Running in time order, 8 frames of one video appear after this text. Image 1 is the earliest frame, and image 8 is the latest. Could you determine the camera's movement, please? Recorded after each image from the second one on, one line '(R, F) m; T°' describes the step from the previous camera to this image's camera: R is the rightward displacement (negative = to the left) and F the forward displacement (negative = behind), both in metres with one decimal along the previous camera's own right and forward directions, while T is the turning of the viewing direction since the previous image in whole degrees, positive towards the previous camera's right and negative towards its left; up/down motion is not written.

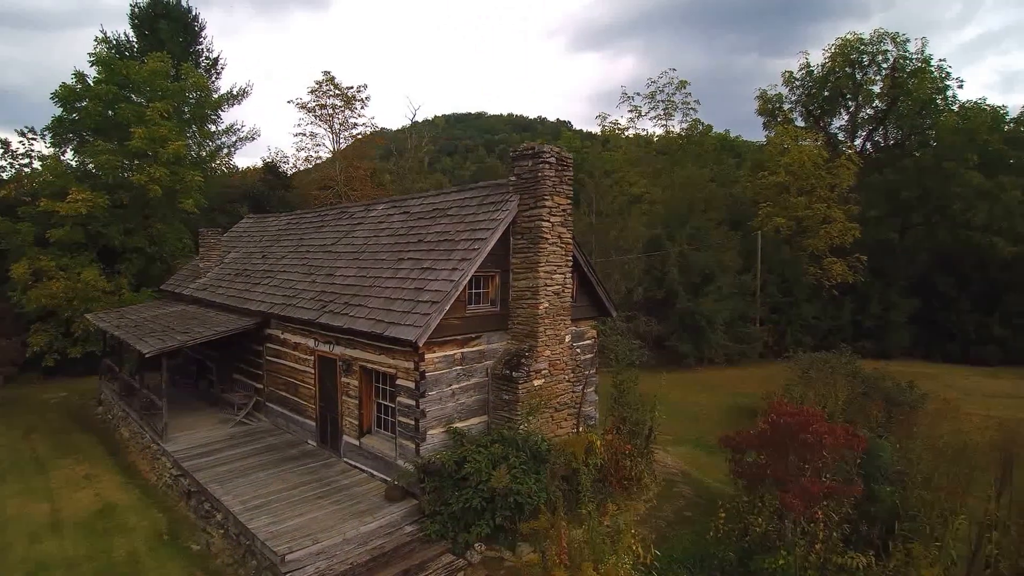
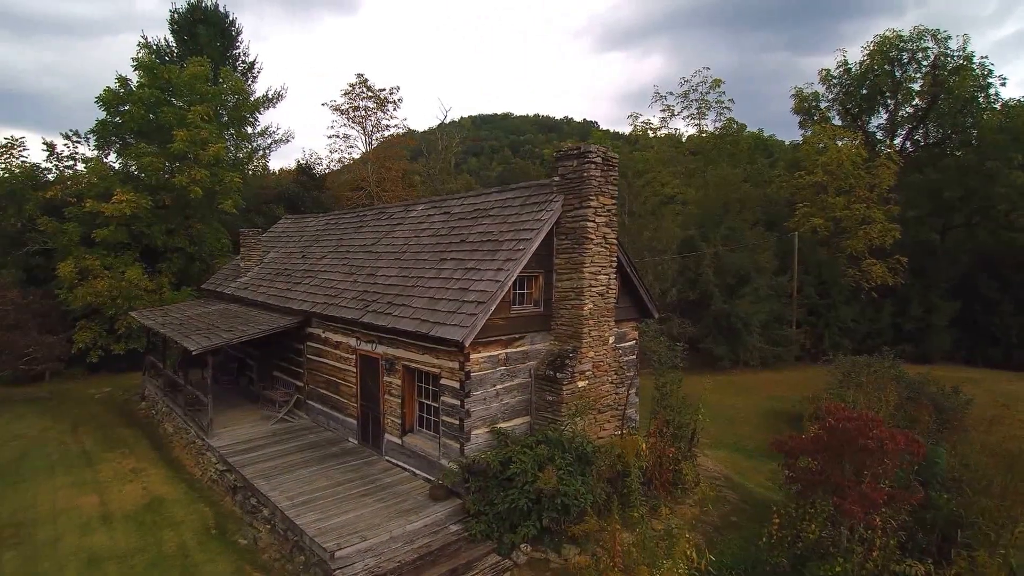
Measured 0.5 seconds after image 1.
(-0.5, 0.0) m; -2°
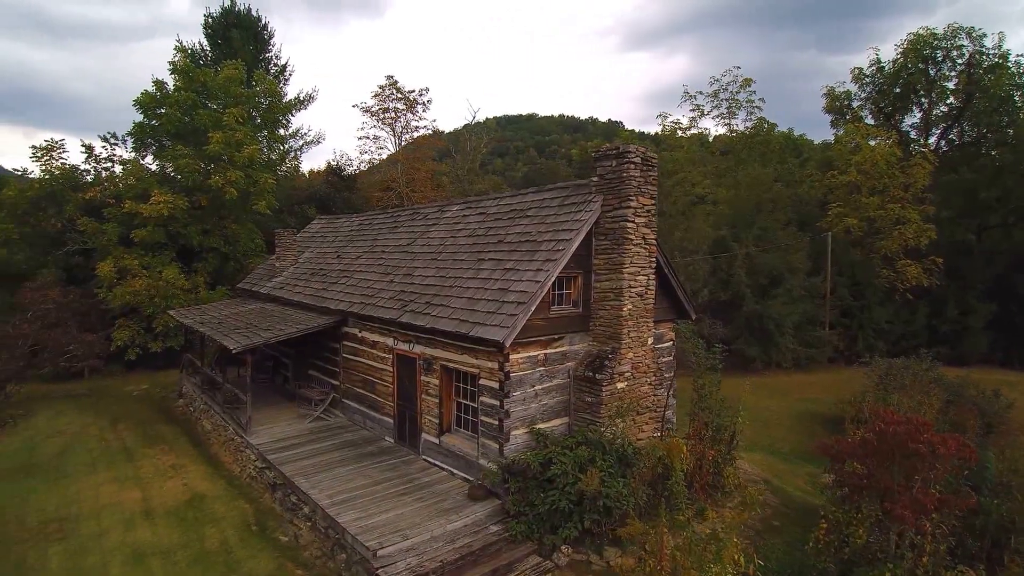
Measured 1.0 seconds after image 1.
(-0.4, 0.0) m; -2°
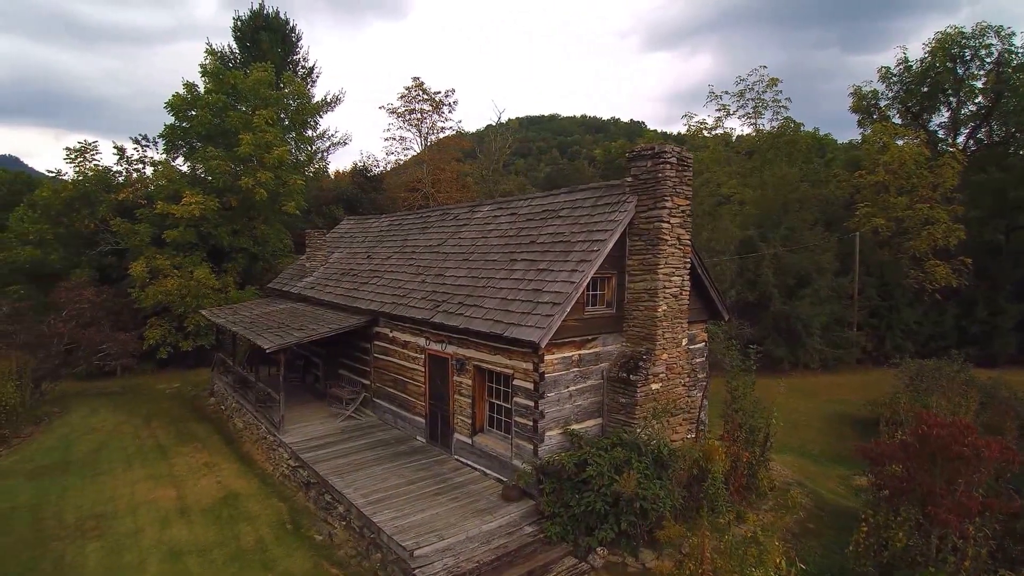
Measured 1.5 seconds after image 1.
(-0.4, 0.0) m; -1°
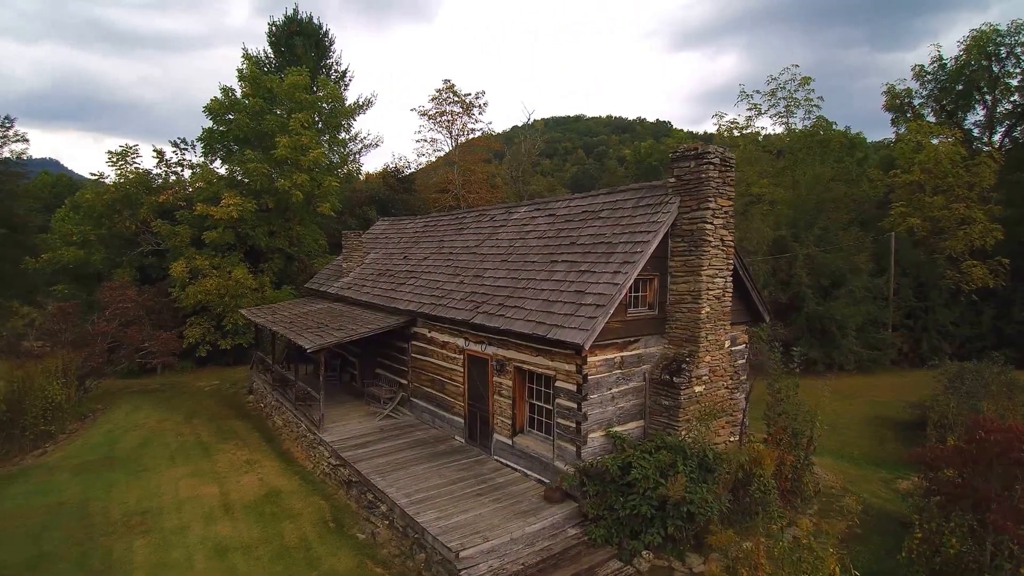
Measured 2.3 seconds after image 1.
(-0.5, 0.0) m; -2°
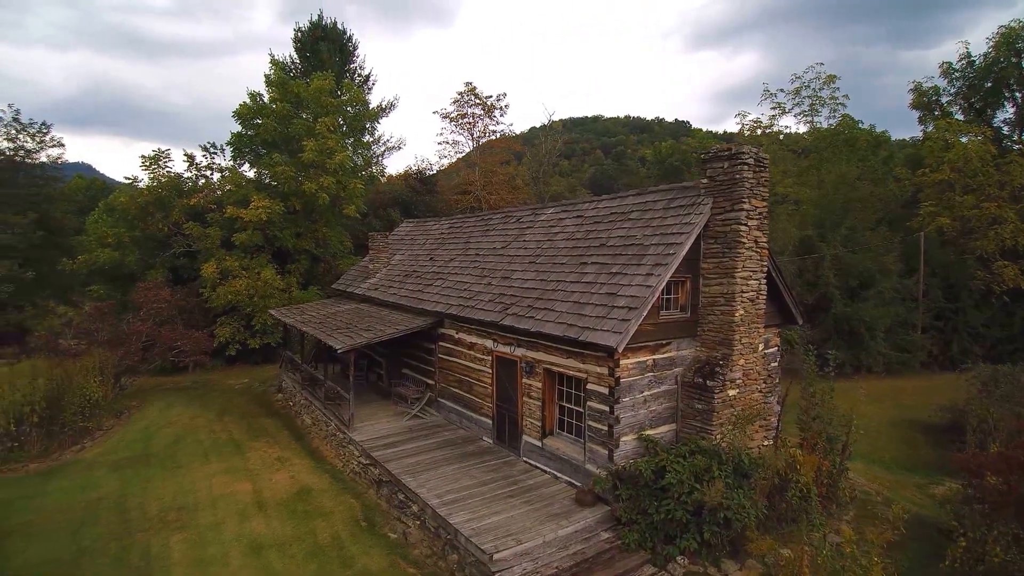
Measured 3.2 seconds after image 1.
(-0.3, 0.0) m; -1°
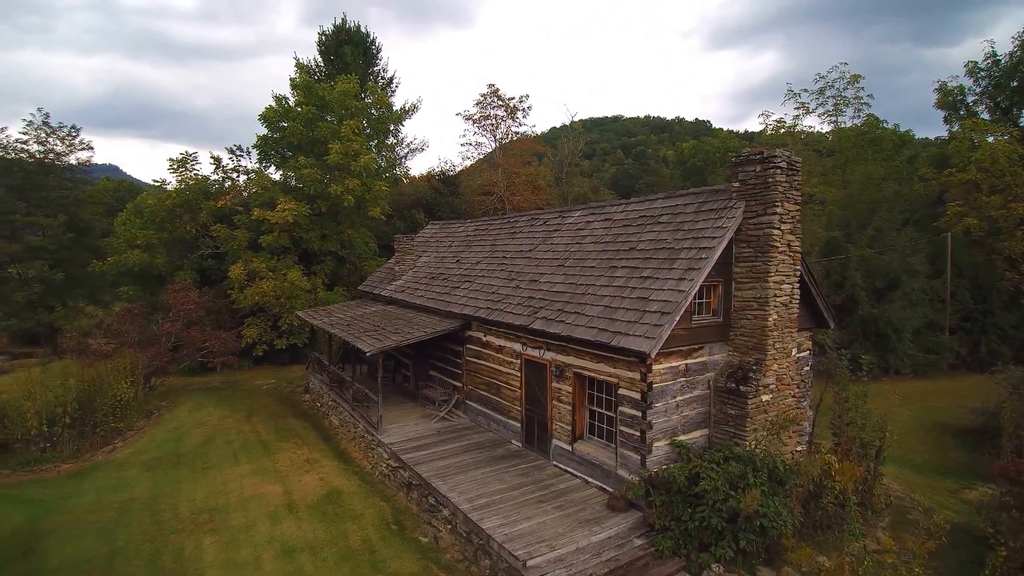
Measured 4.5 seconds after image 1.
(-0.4, 0.0) m; -1°
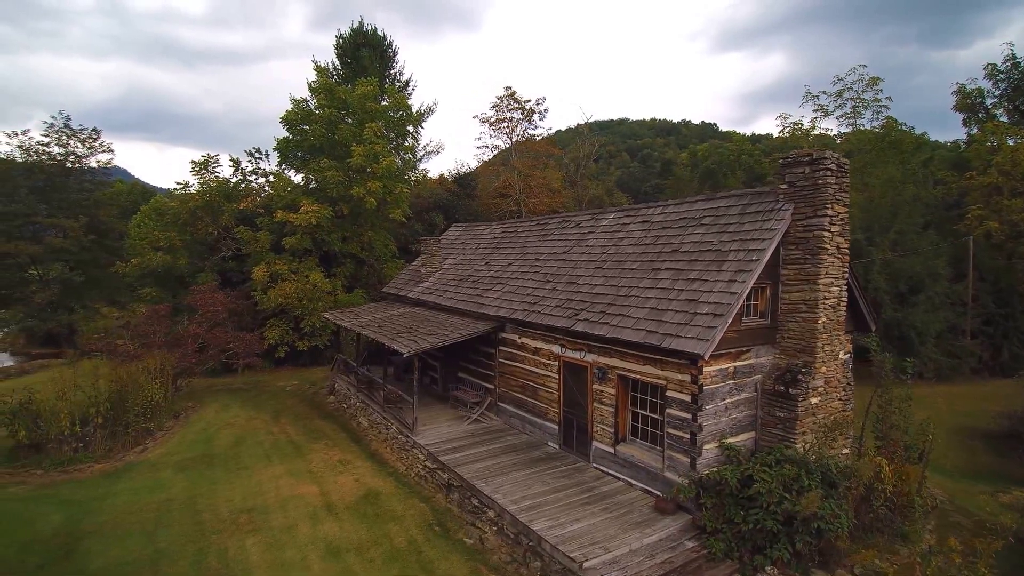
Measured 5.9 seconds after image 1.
(-0.9, 0.0) m; 0°
